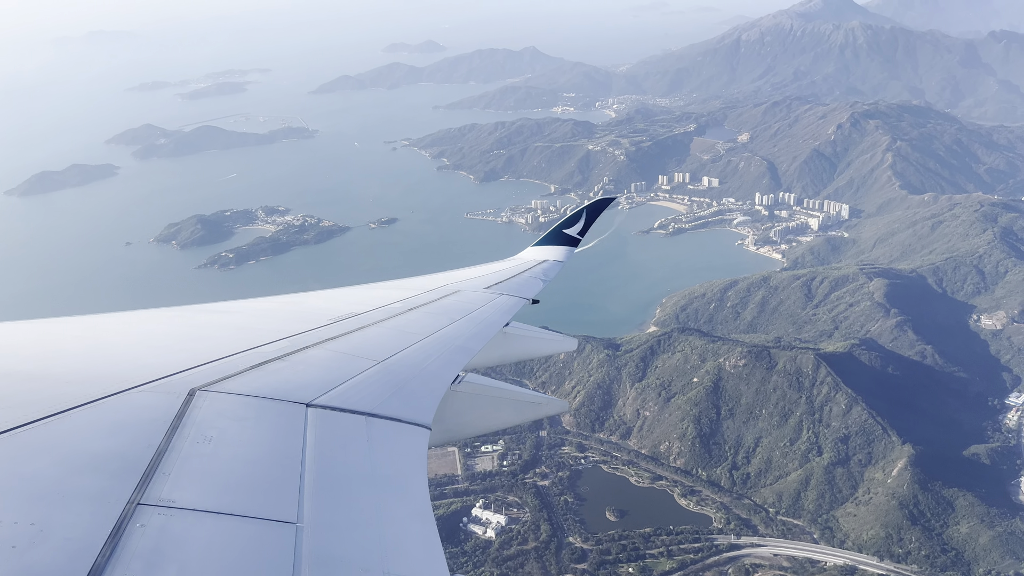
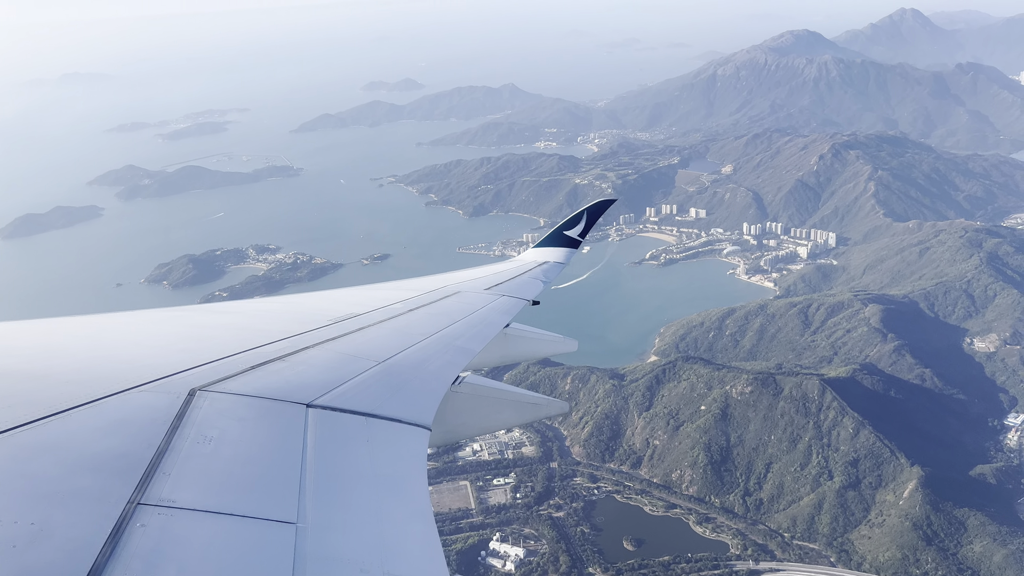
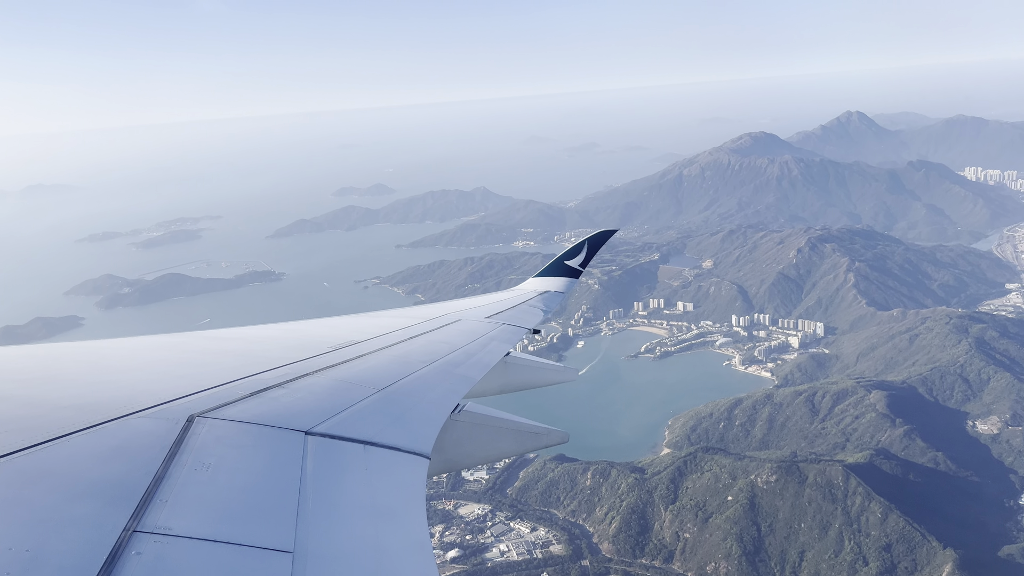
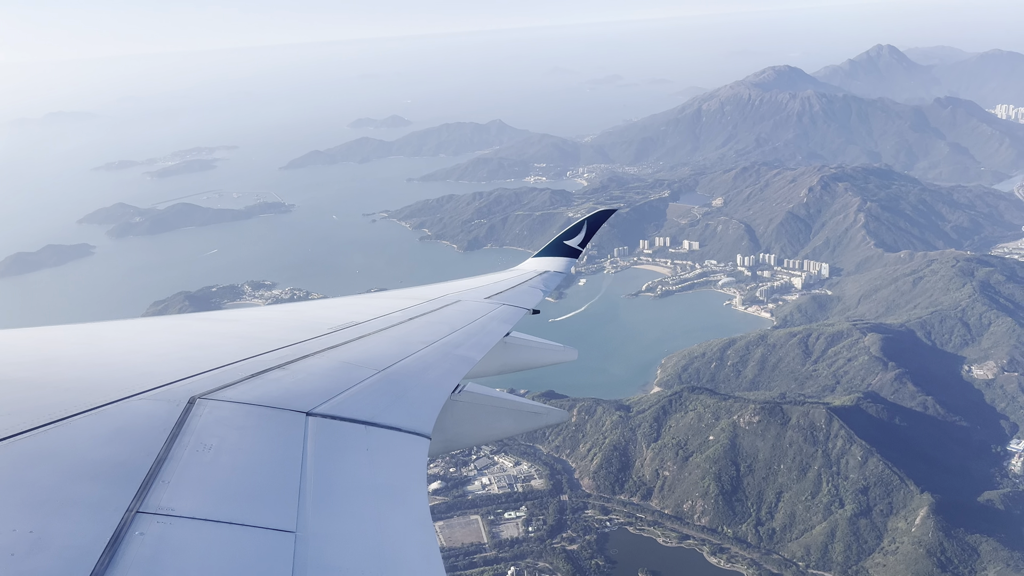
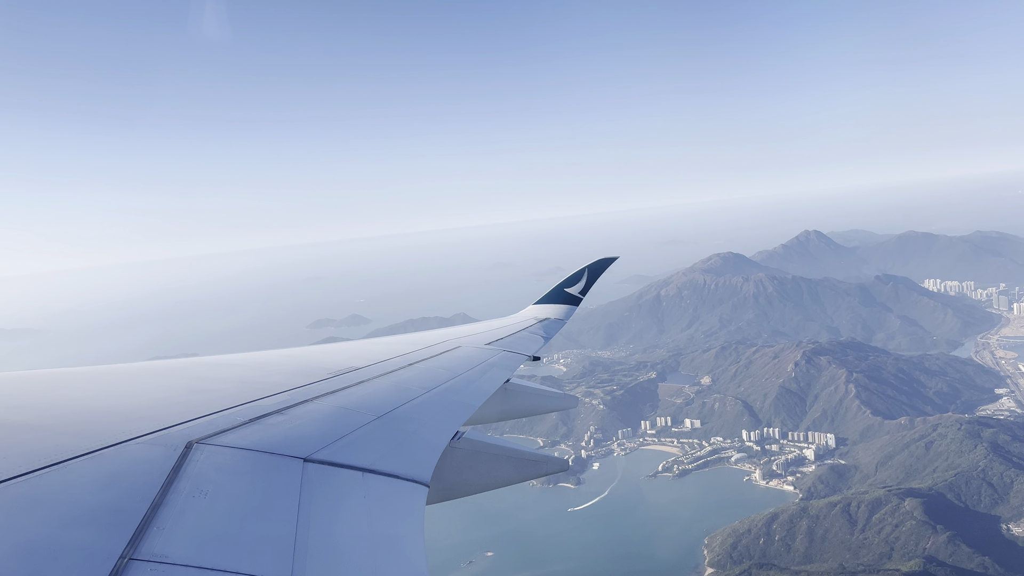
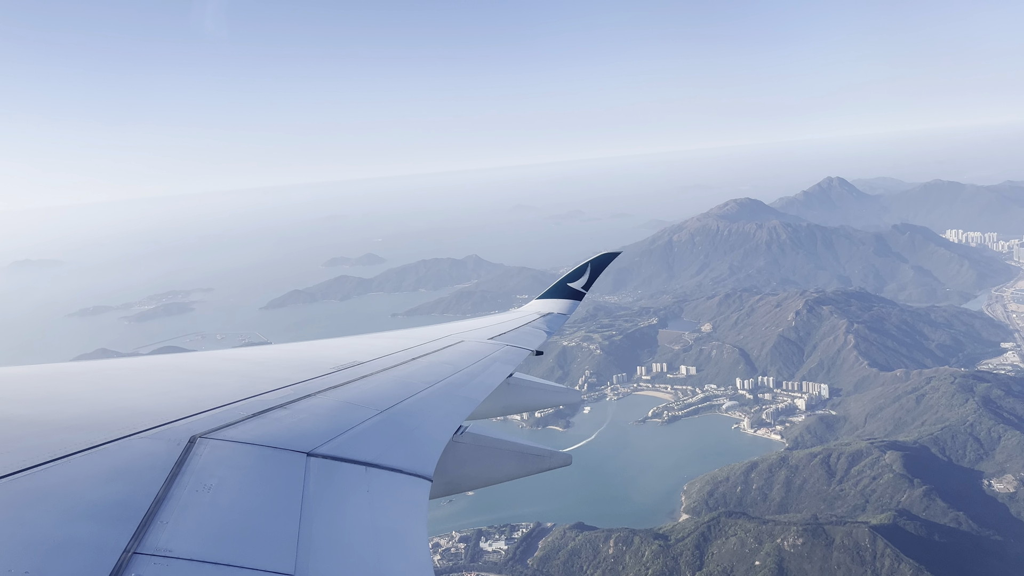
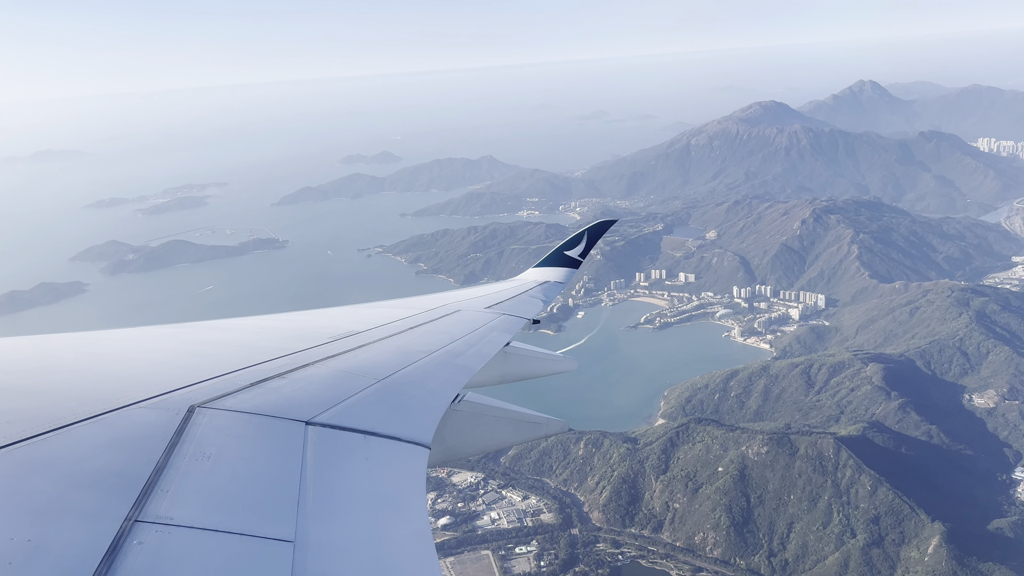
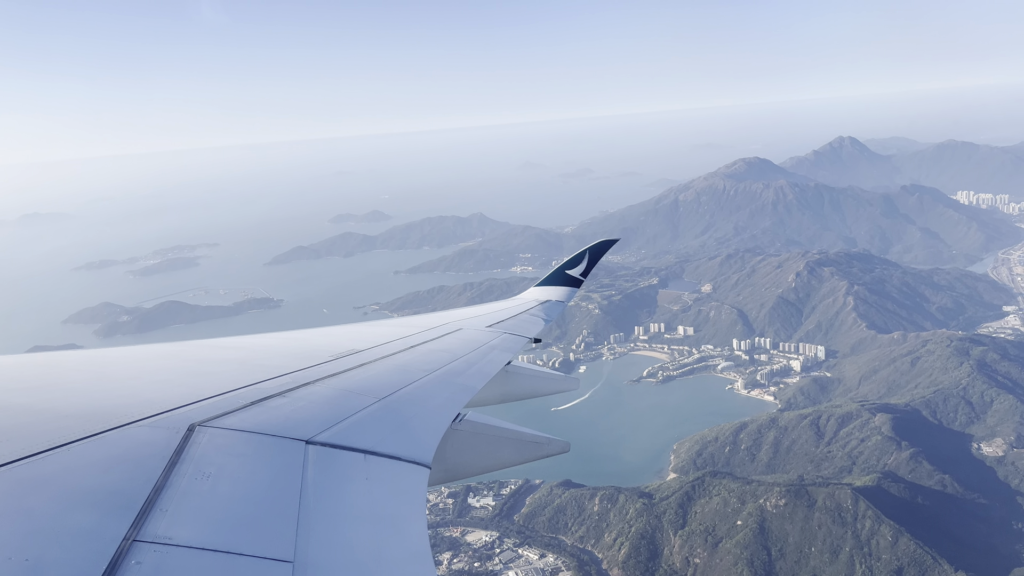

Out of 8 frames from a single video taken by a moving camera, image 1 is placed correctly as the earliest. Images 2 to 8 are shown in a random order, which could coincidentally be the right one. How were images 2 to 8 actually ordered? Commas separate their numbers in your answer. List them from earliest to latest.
2, 4, 7, 3, 8, 6, 5
